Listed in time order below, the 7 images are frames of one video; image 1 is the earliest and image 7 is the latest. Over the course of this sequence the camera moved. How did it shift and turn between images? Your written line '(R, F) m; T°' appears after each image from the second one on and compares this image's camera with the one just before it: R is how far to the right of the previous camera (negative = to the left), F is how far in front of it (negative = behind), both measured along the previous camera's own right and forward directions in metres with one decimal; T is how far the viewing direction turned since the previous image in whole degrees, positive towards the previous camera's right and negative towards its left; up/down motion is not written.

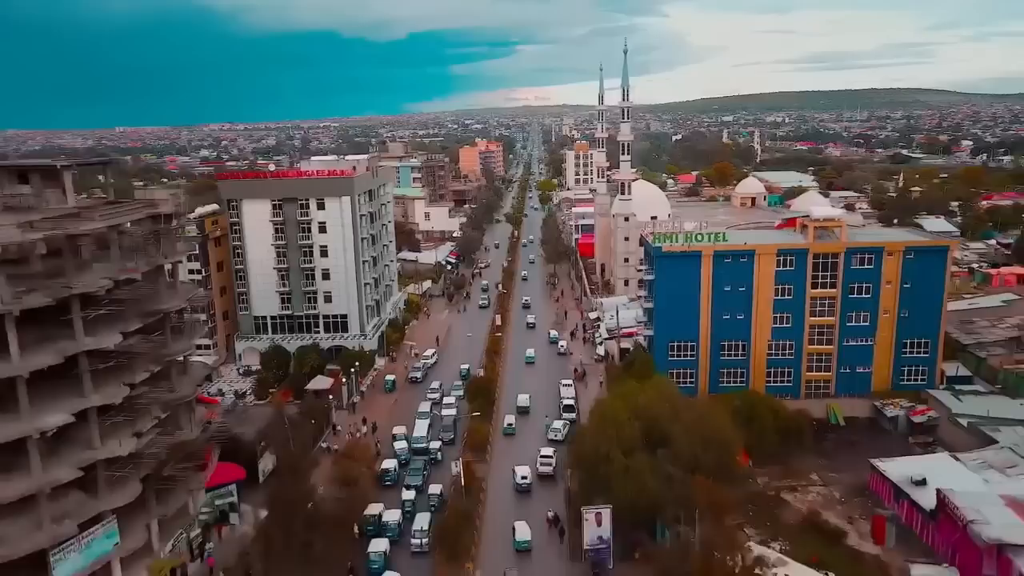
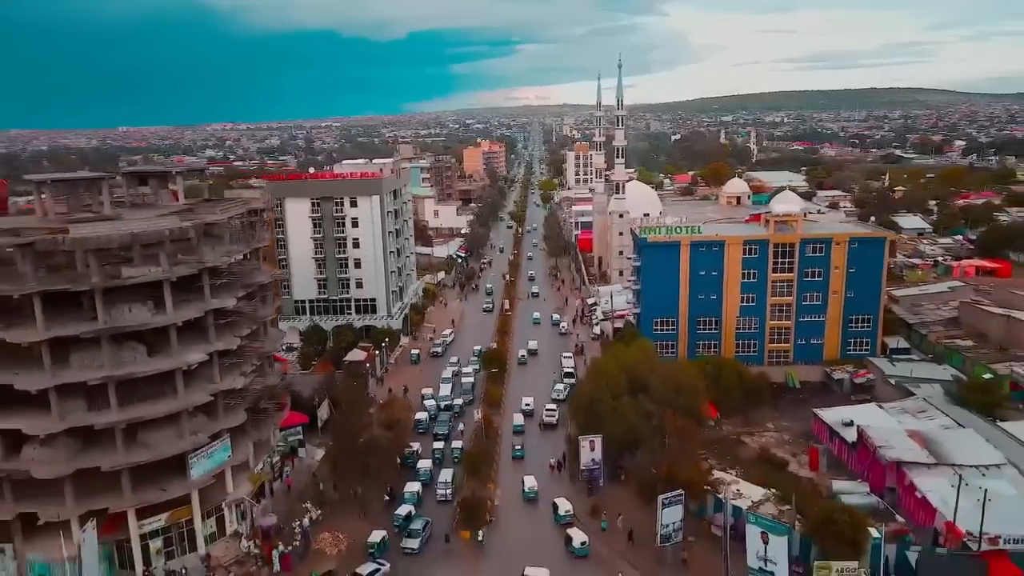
(-0.5, -7.0) m; 0°
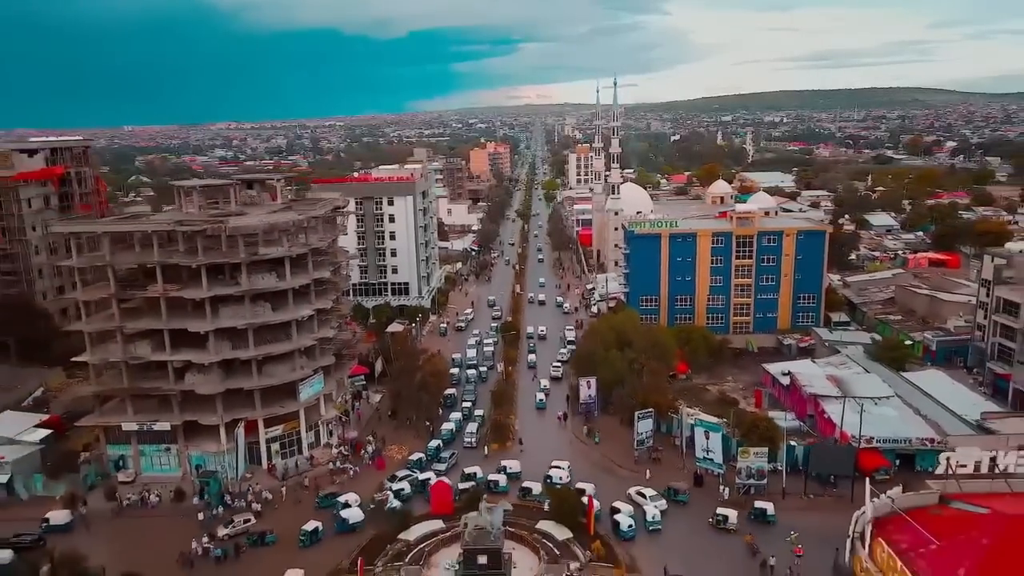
(-0.8, -10.4) m; 0°
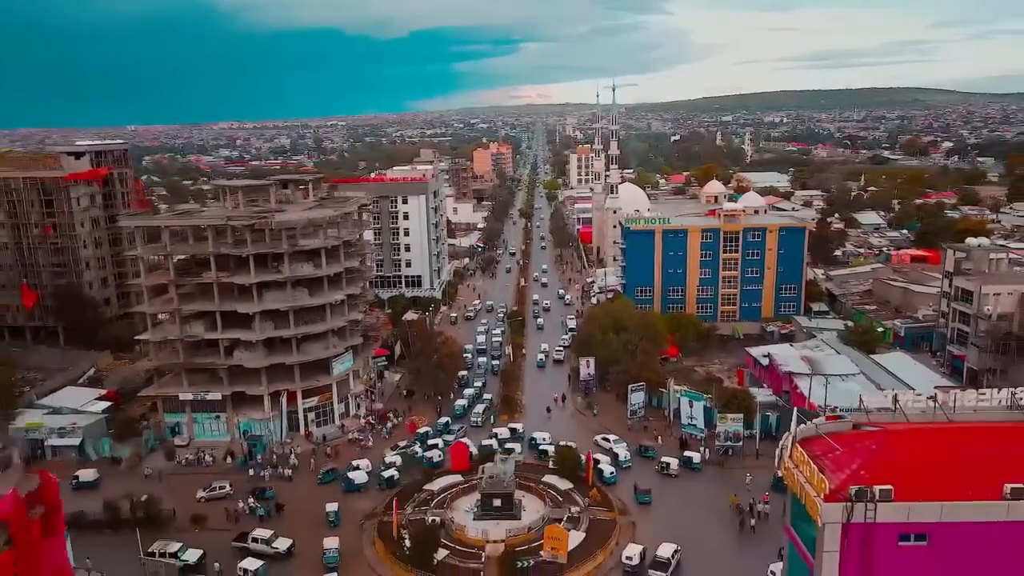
(-0.4, -4.9) m; 0°
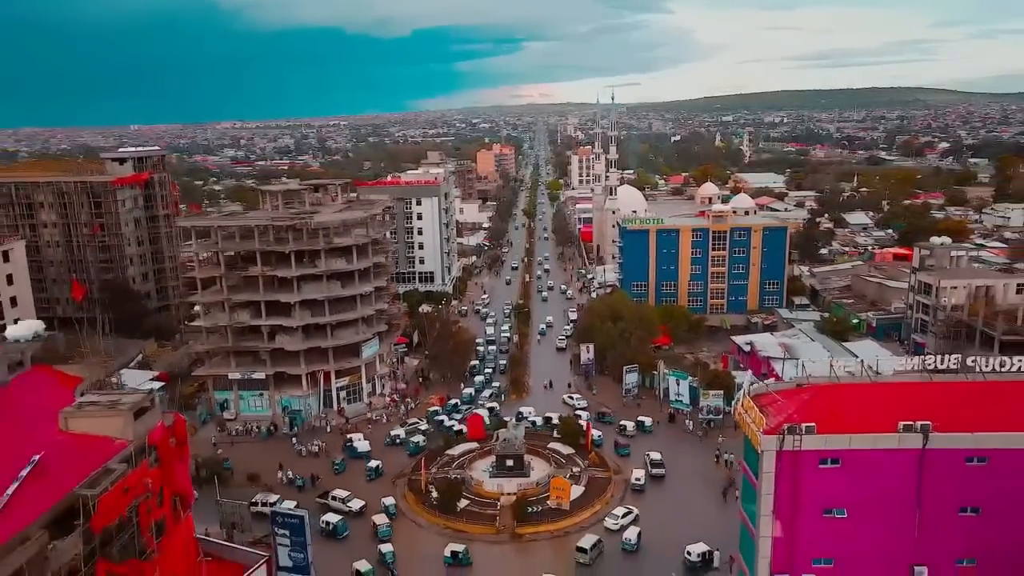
(-0.5, -5.4) m; 0°
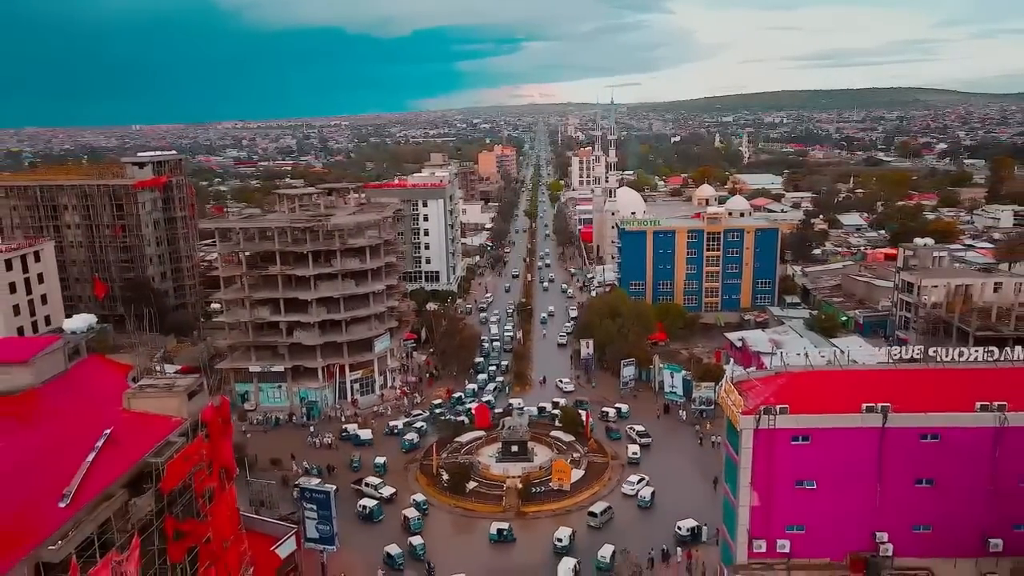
(-0.2, -2.8) m; 0°
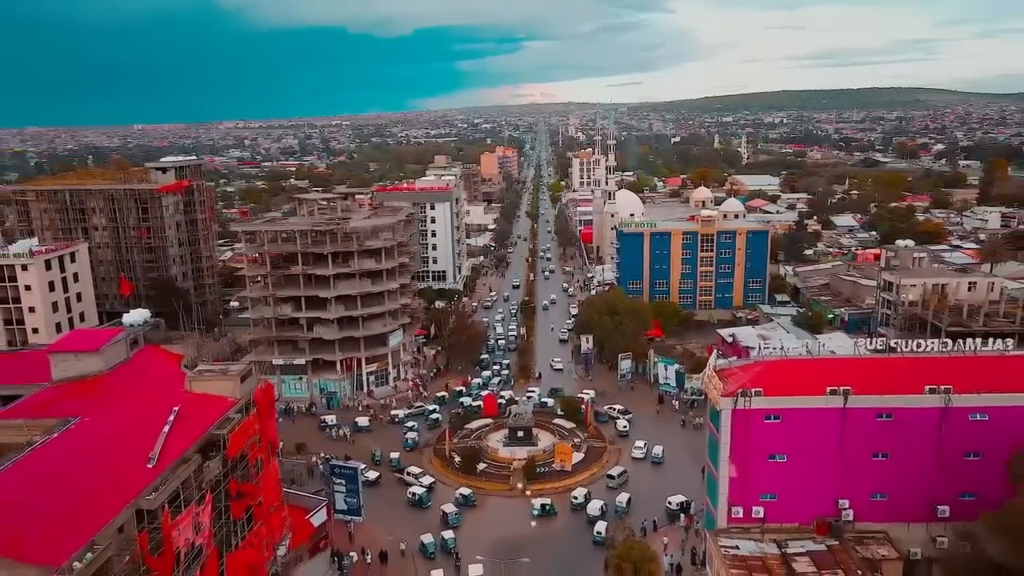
(-0.3, -3.6) m; 0°
